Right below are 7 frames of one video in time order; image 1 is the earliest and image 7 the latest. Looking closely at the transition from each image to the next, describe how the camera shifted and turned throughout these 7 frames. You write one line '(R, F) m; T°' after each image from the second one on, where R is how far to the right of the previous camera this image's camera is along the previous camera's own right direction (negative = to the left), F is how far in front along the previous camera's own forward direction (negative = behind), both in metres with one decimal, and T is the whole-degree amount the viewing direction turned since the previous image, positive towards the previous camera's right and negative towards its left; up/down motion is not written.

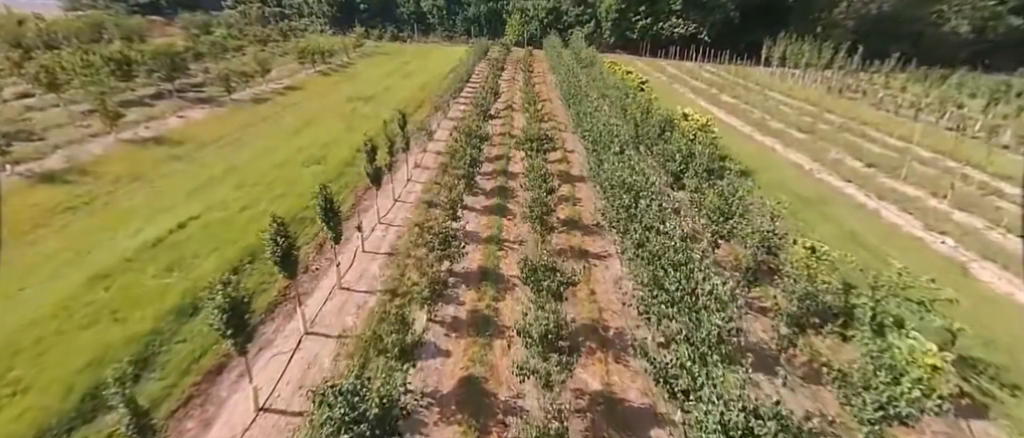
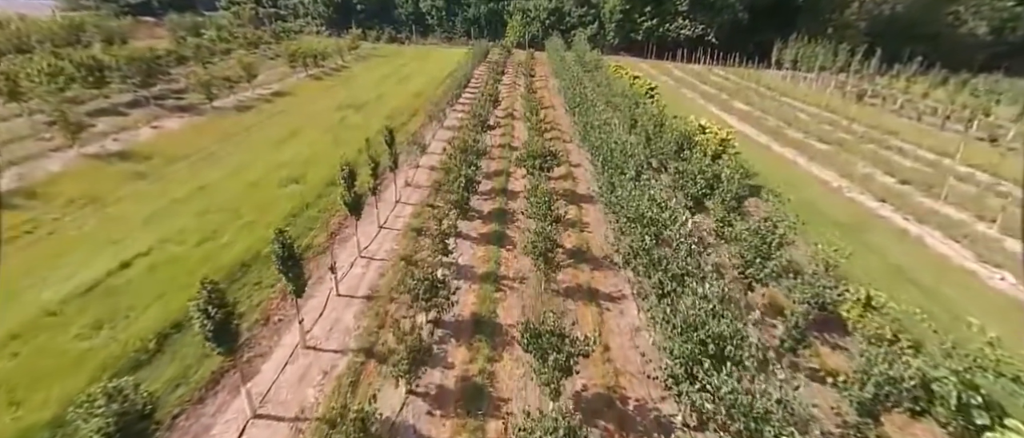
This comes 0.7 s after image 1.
(+0.1, +2.1) m; 0°
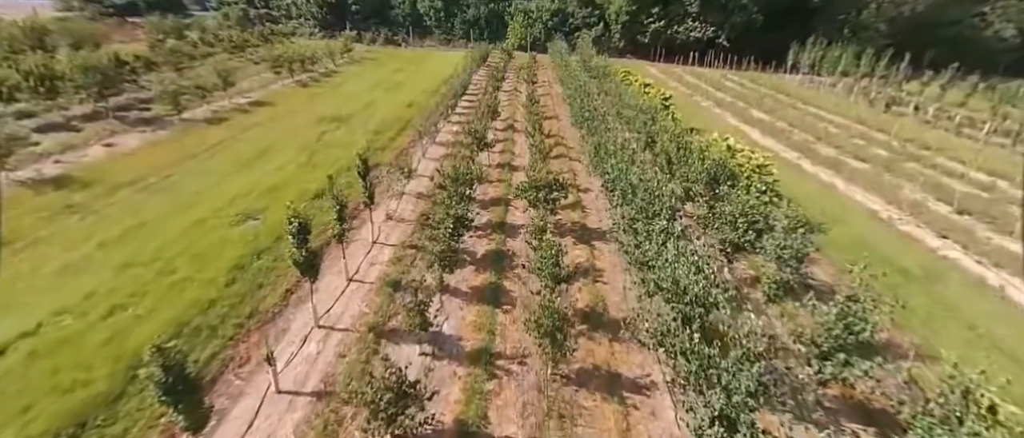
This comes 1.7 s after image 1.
(+0.1, +3.0) m; 0°
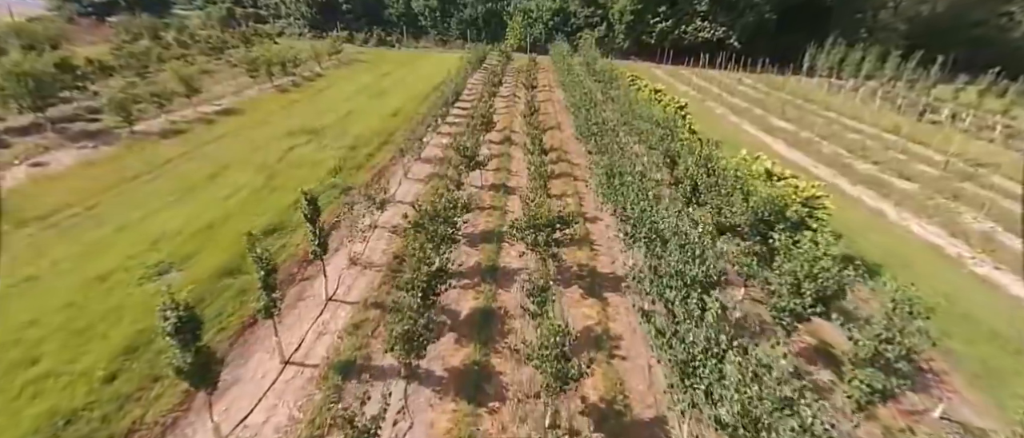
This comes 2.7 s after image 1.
(+0.2, +3.3) m; 0°
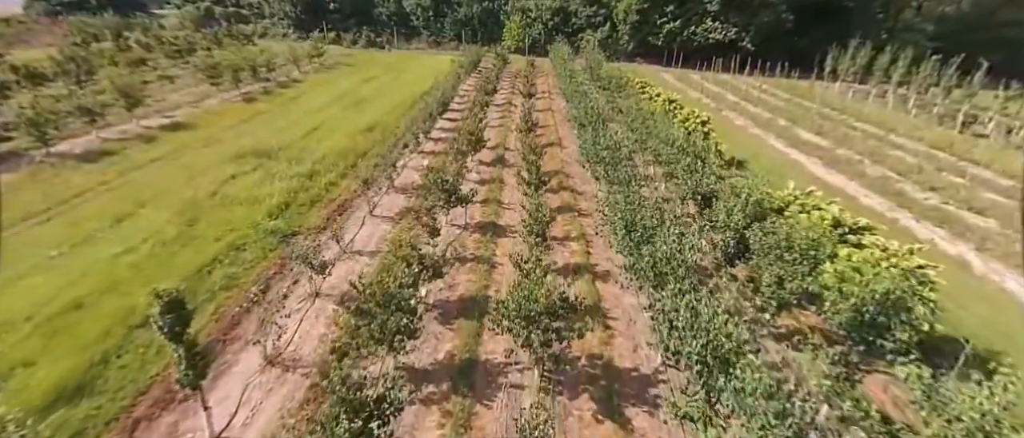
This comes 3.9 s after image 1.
(+0.4, +4.1) m; 0°
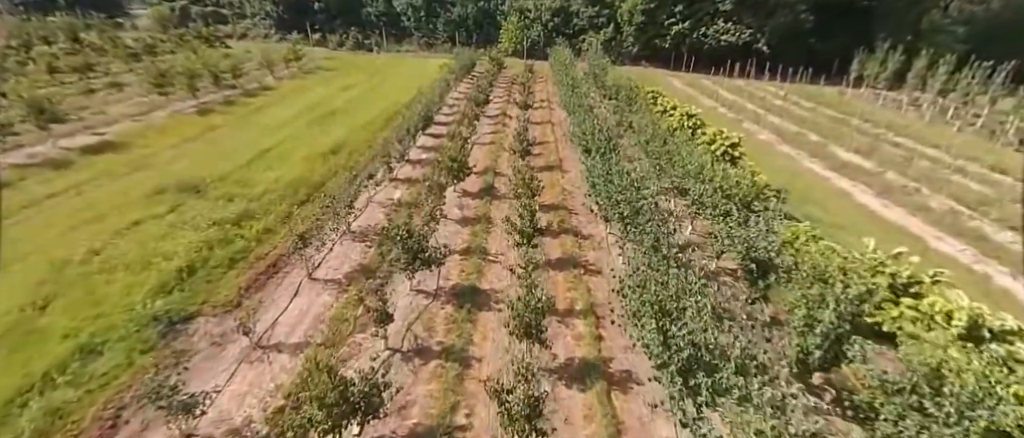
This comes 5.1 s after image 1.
(+0.4, +4.2) m; 0°
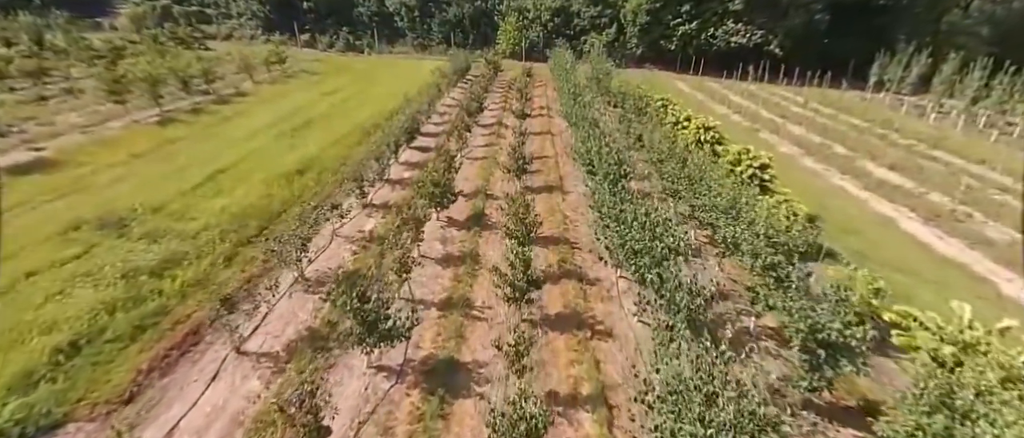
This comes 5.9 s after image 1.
(+0.3, +2.9) m; 0°
